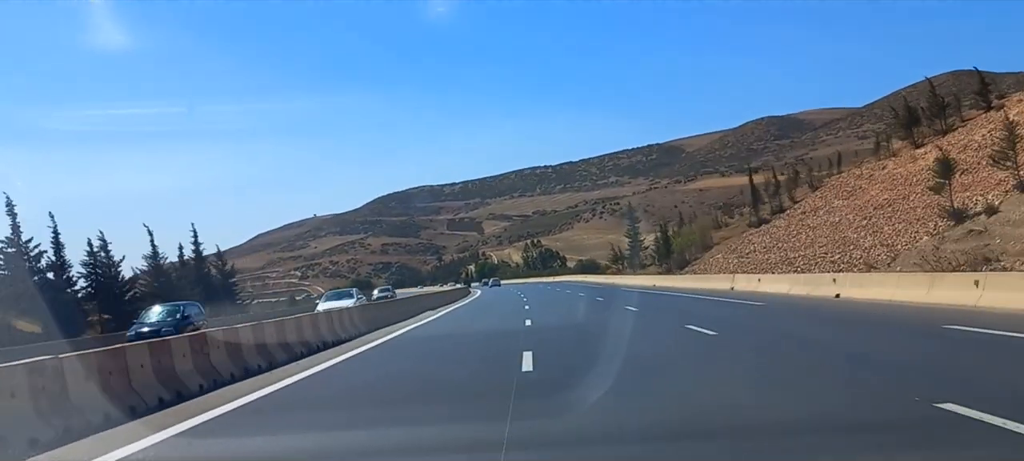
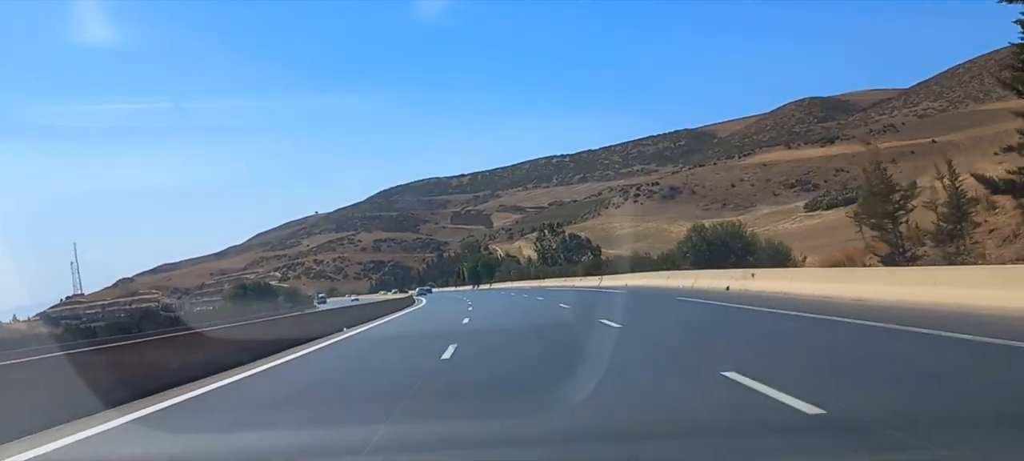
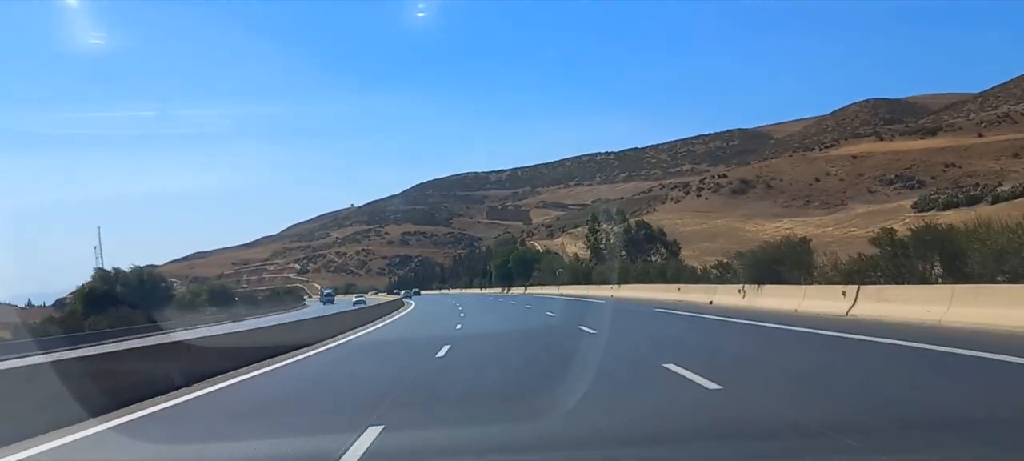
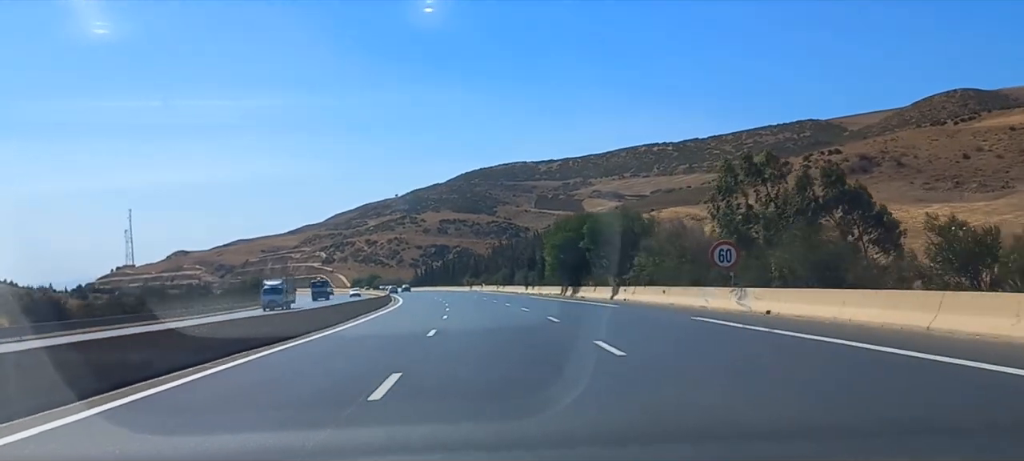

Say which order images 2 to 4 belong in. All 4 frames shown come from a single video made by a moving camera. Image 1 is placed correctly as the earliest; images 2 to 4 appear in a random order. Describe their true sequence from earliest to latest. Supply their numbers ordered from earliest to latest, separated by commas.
2, 3, 4
